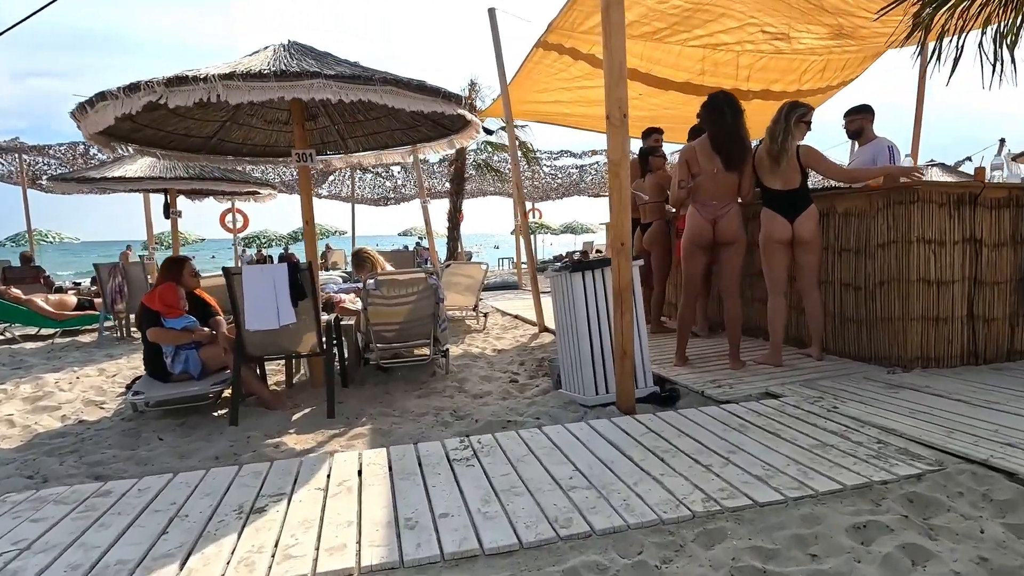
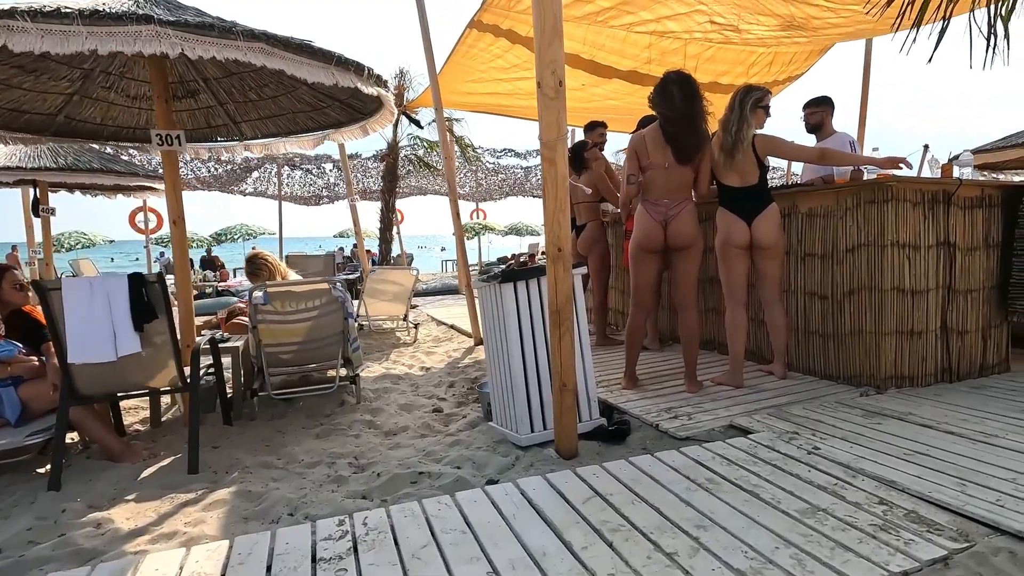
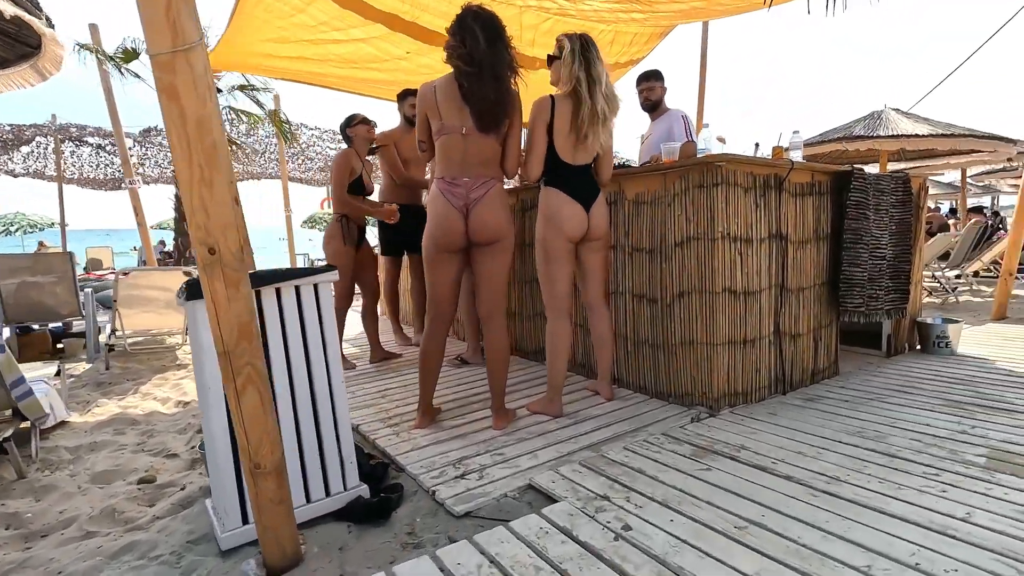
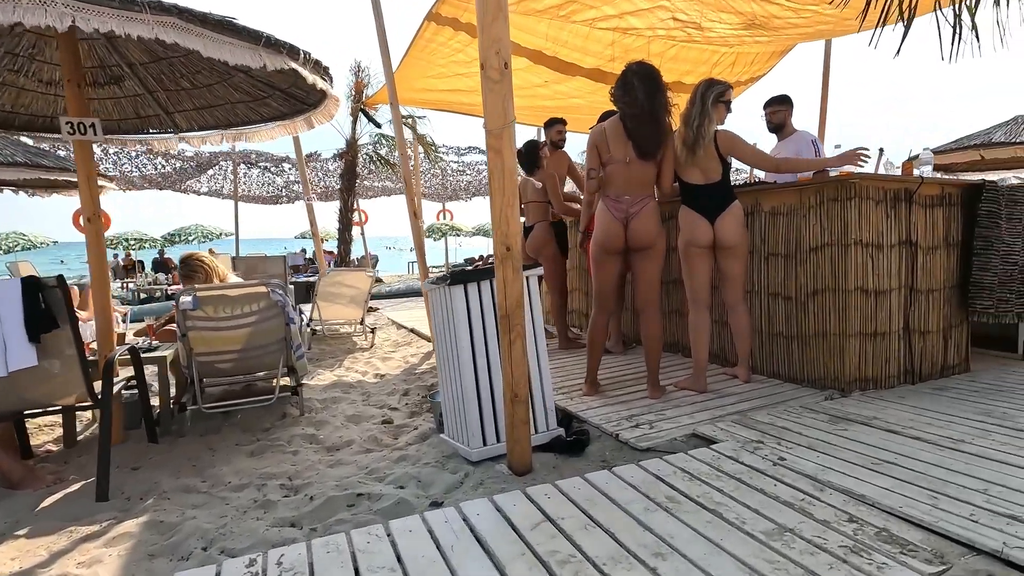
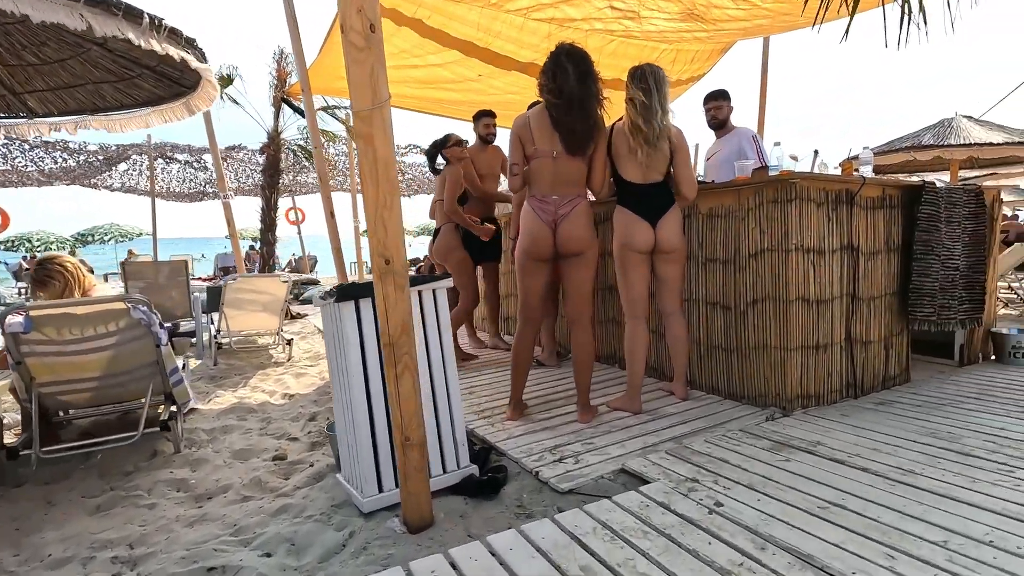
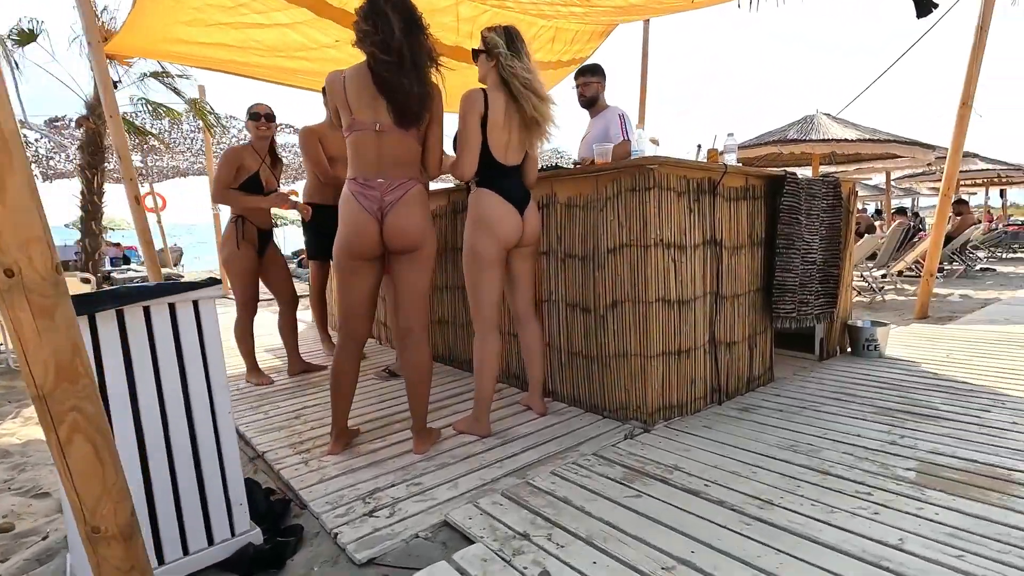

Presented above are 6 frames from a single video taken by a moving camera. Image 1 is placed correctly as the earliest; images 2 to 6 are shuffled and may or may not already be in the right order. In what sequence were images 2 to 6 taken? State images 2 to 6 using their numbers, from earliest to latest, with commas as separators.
2, 4, 5, 3, 6
